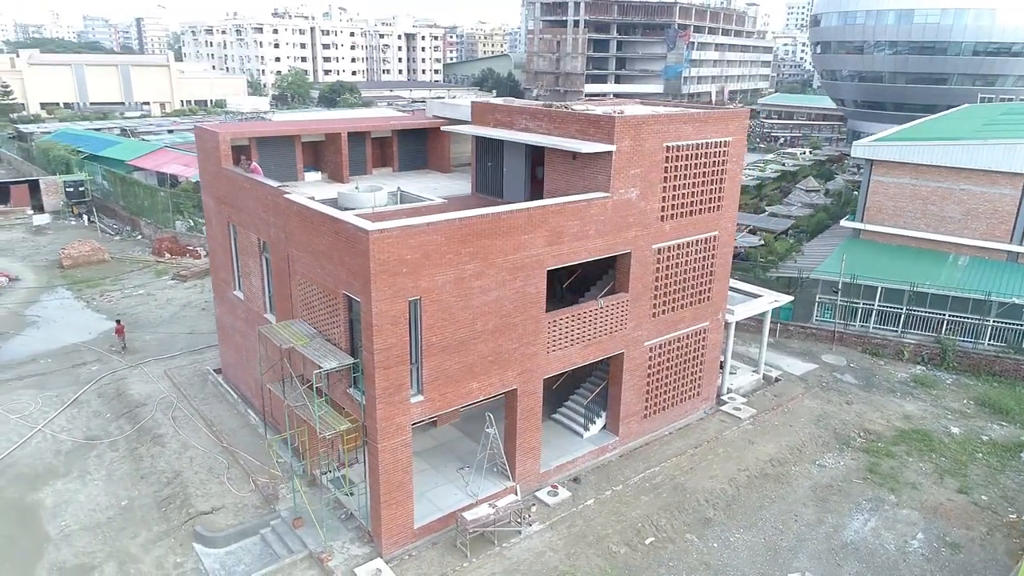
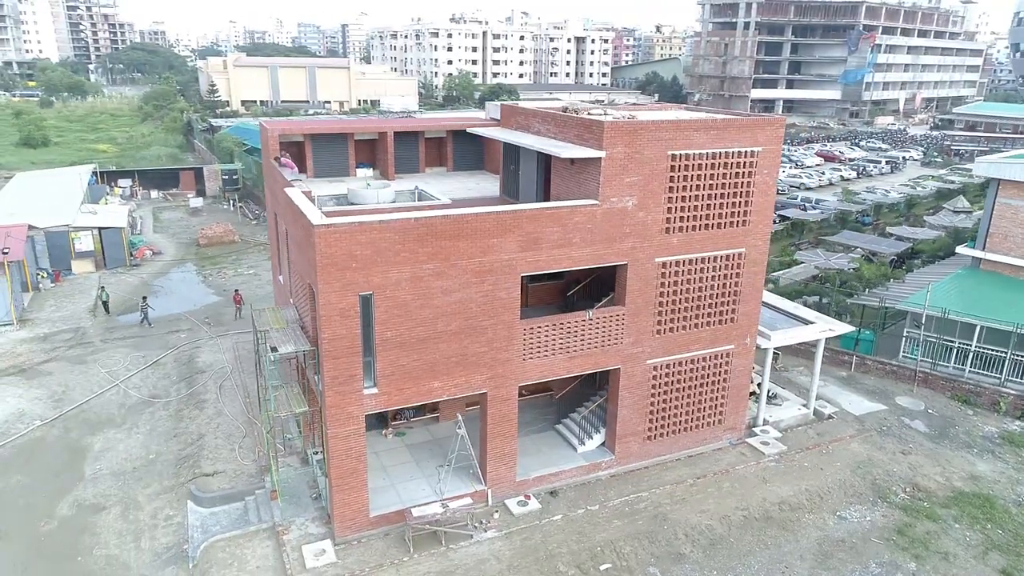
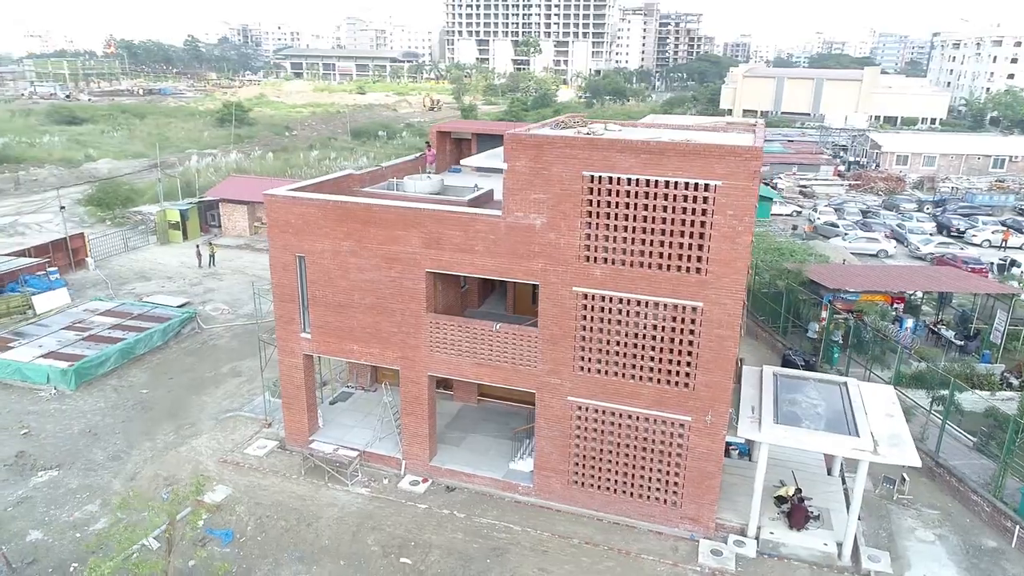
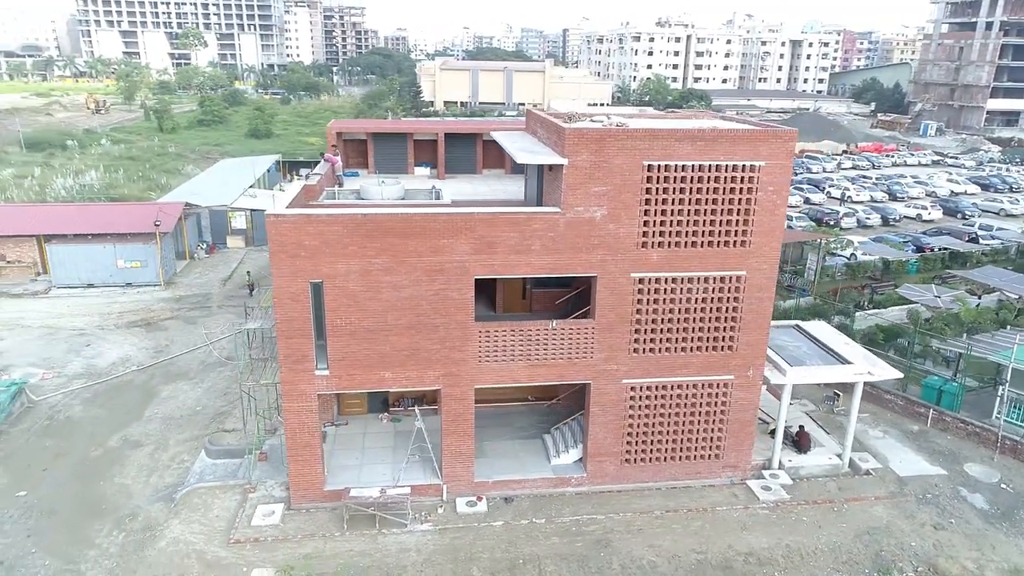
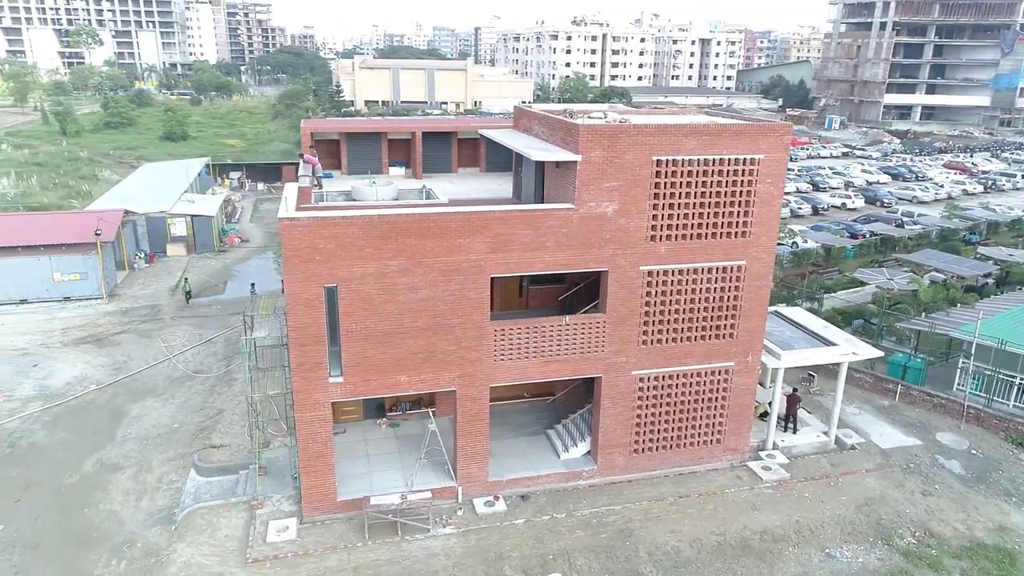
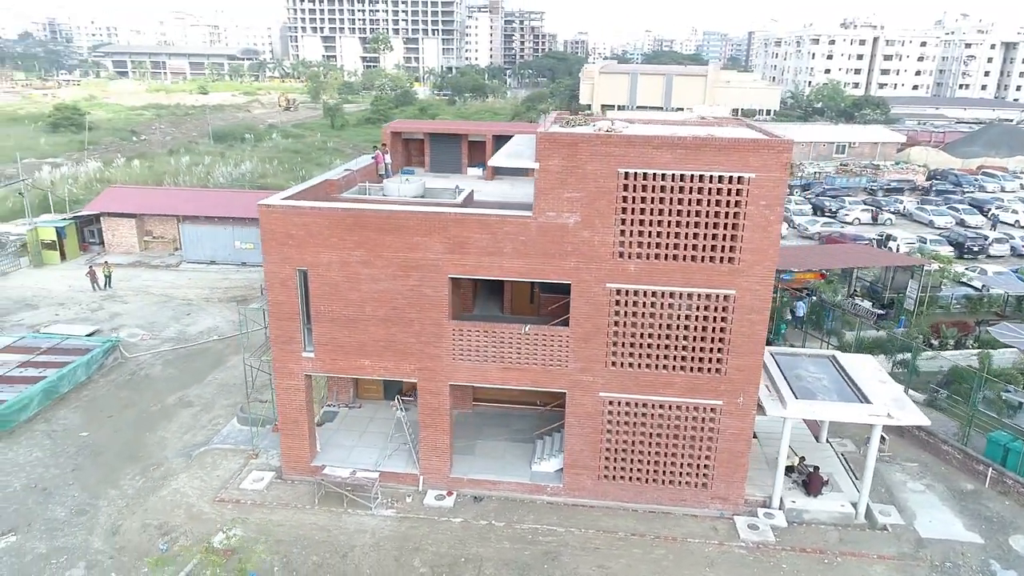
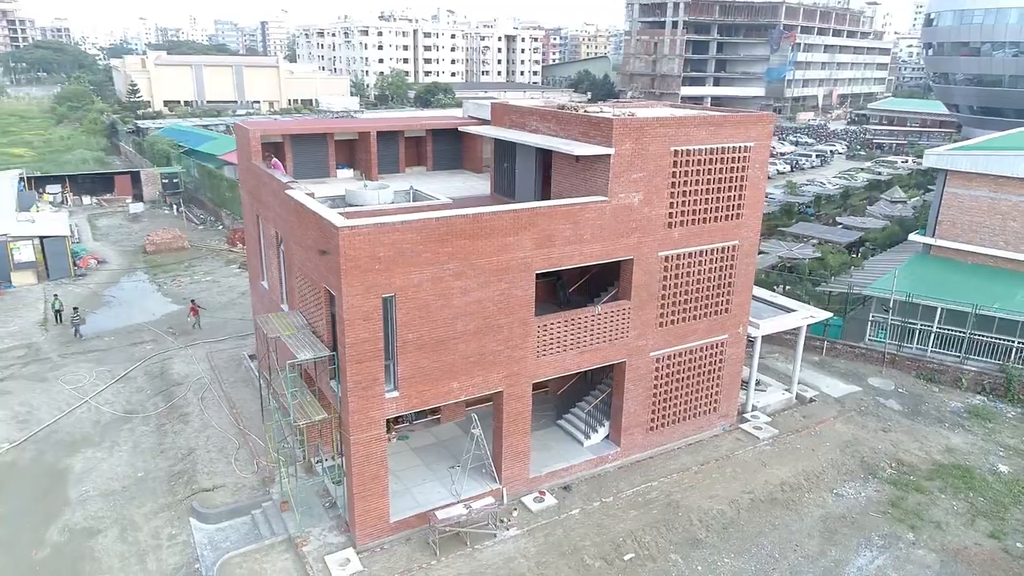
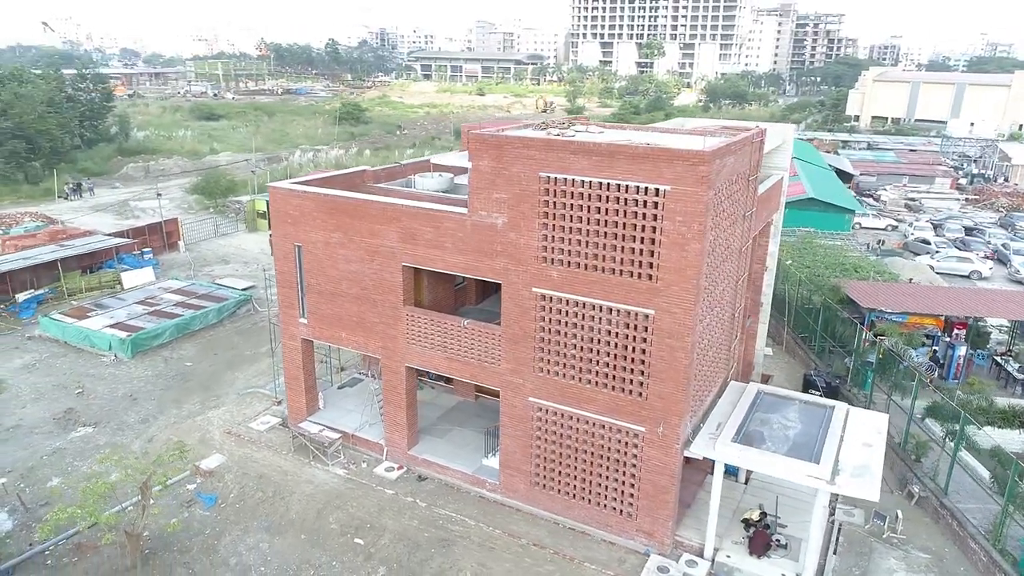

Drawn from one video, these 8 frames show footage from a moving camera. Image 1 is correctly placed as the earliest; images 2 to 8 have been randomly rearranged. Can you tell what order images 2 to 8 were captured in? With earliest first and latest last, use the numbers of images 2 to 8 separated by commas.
7, 2, 5, 4, 6, 3, 8
